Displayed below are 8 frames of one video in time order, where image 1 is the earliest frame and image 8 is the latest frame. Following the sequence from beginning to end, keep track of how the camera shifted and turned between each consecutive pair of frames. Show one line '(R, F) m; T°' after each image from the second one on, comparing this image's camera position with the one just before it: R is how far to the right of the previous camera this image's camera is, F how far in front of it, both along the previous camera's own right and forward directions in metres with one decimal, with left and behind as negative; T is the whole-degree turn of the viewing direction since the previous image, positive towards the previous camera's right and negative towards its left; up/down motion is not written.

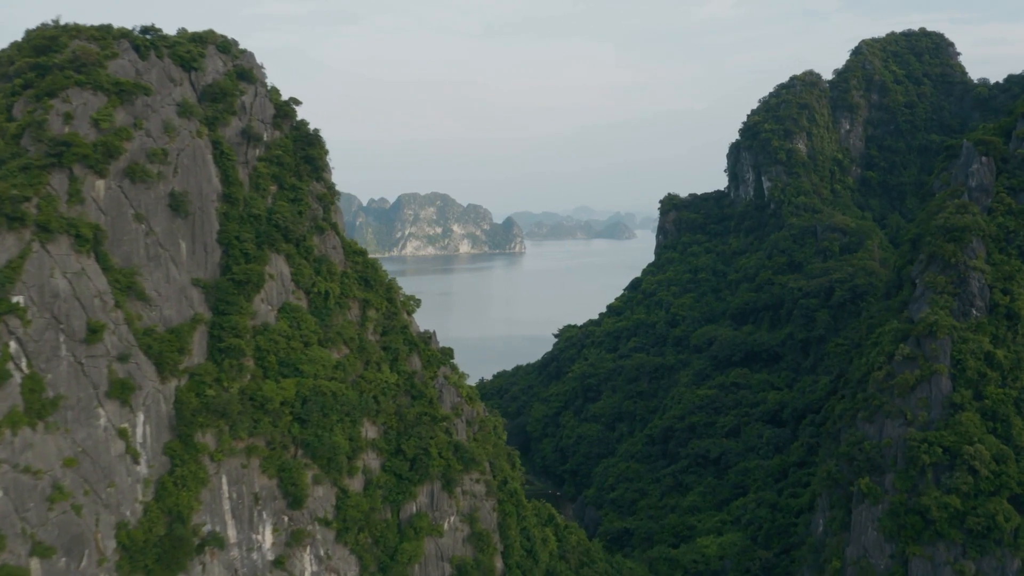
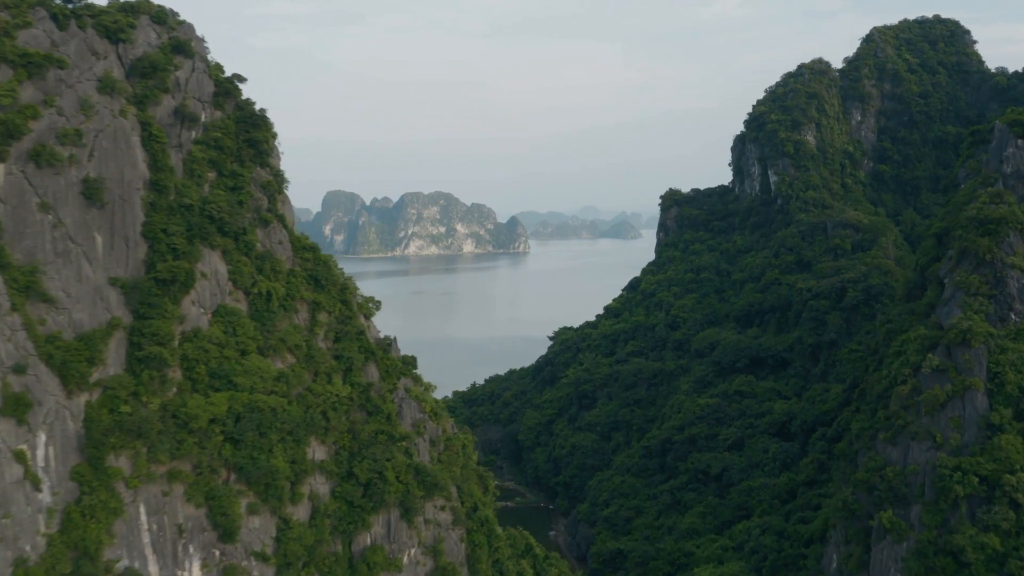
(+0.7, +2.6) m; 0°
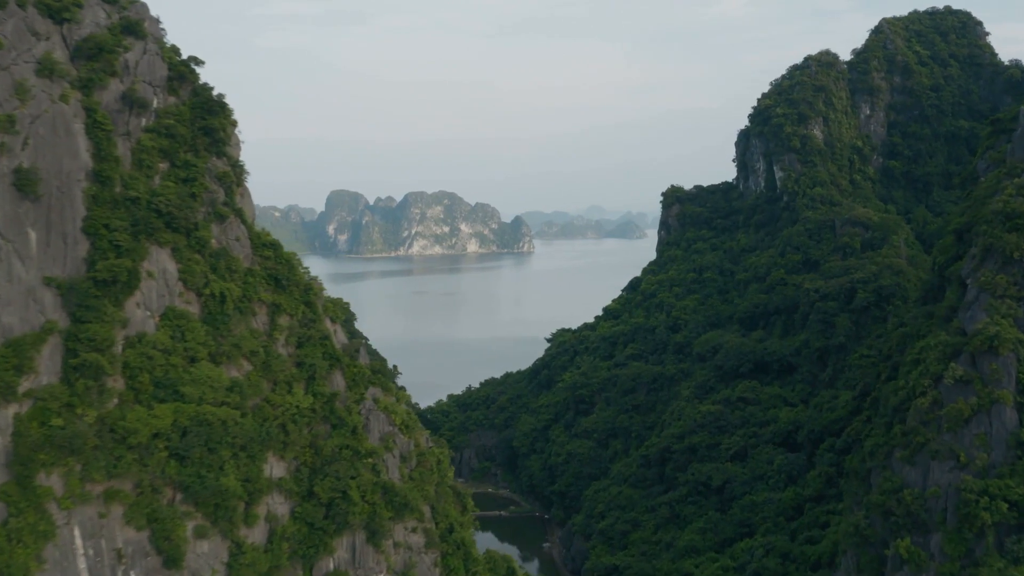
(+0.5, +1.6) m; 0°
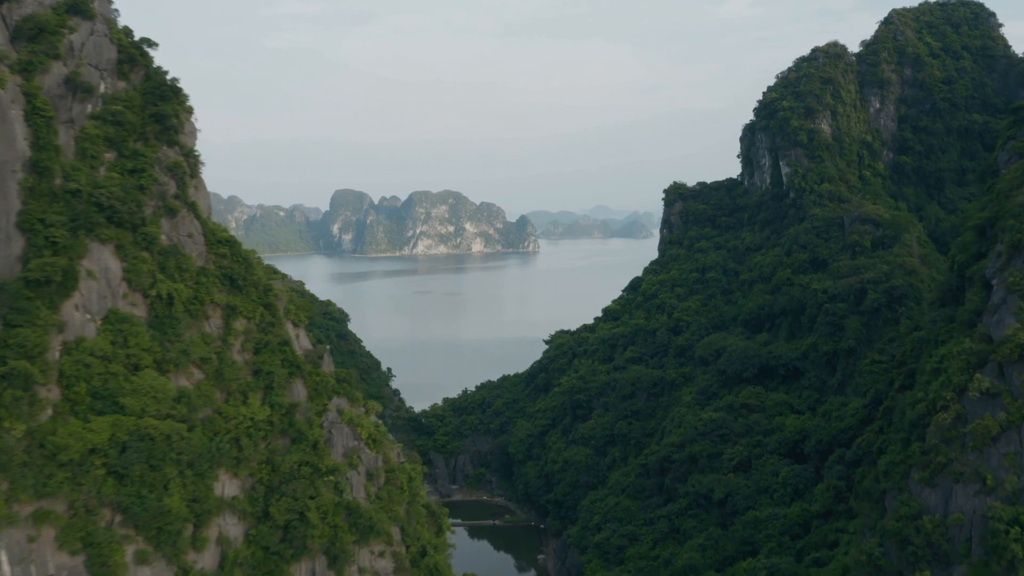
(+0.5, +1.5) m; 0°
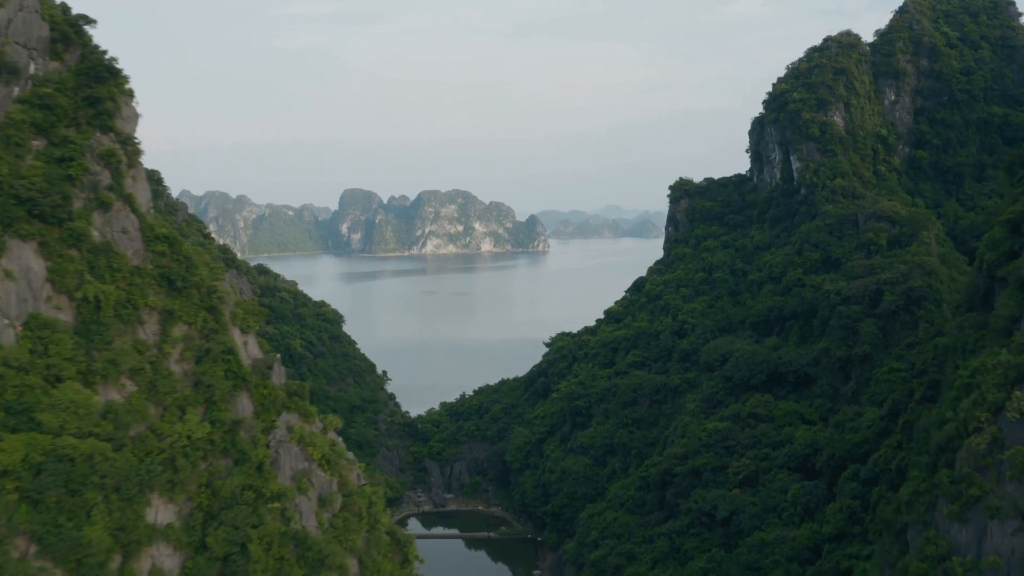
(+0.6, +1.7) m; -1°
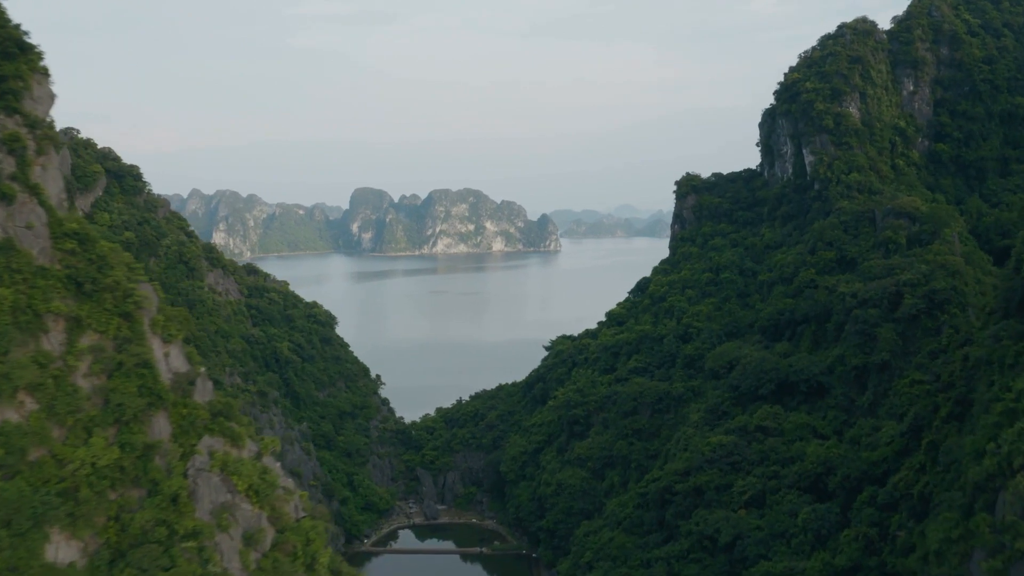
(+0.7, +1.9) m; -1°
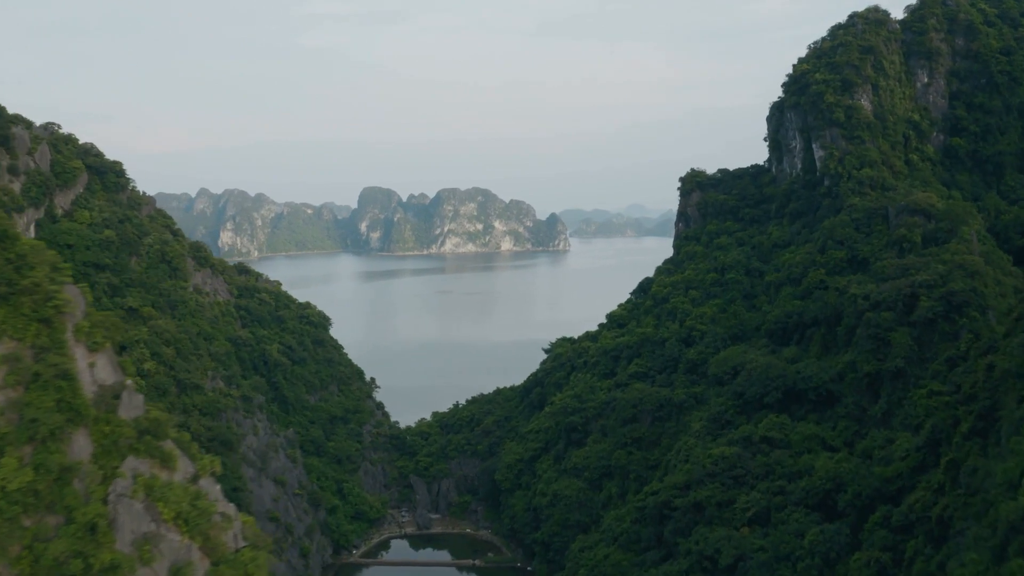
(+0.5, +1.4) m; -1°
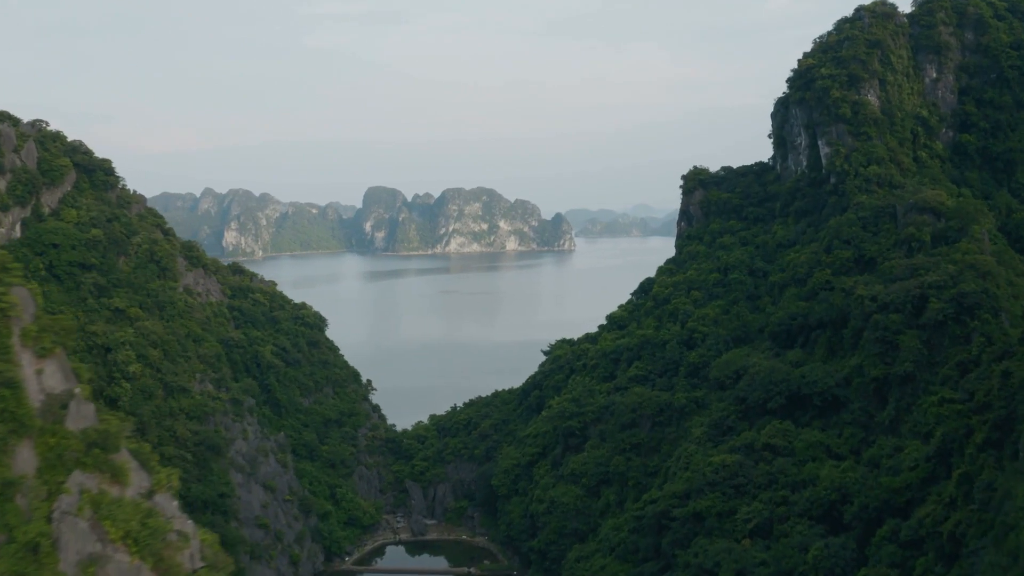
(+0.3, +0.8) m; 0°
